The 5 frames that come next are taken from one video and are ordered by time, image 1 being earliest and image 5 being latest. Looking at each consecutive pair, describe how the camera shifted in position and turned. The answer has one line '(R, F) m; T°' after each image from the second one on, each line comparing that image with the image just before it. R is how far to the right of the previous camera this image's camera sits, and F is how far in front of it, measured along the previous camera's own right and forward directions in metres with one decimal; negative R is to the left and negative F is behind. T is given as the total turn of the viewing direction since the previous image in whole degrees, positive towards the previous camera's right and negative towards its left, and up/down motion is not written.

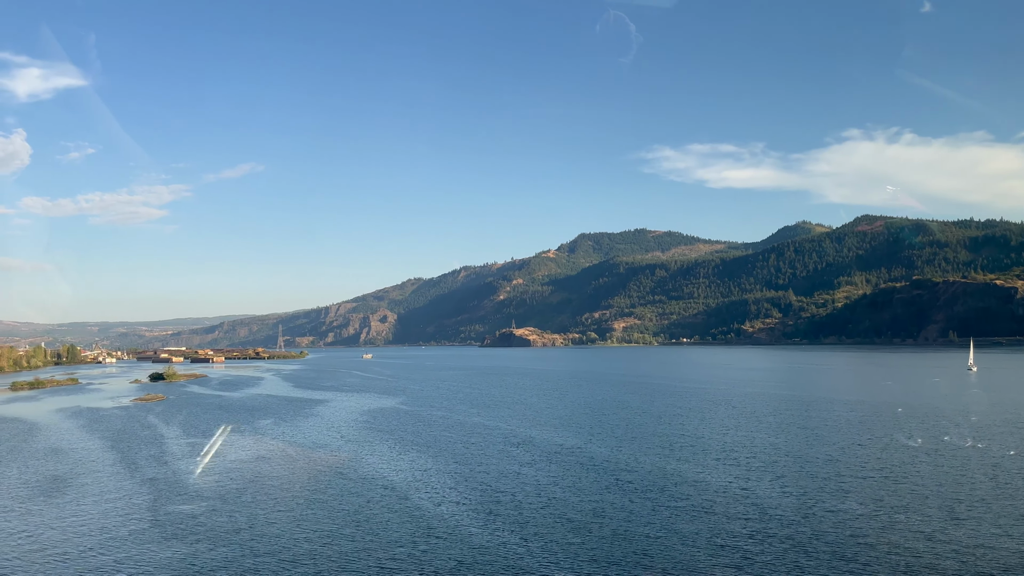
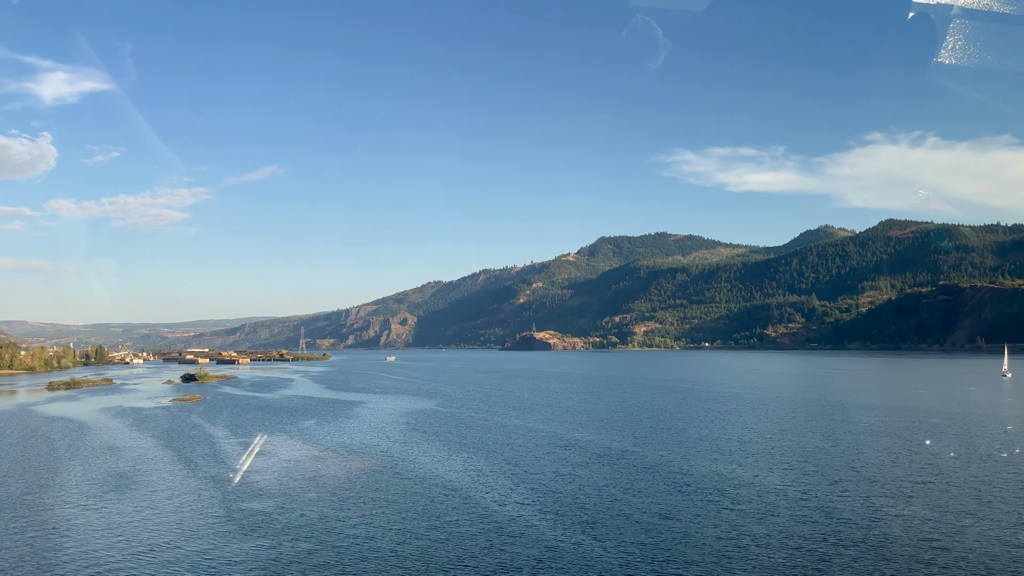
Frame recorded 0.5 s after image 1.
(-1.7, -0.4) m; -1°
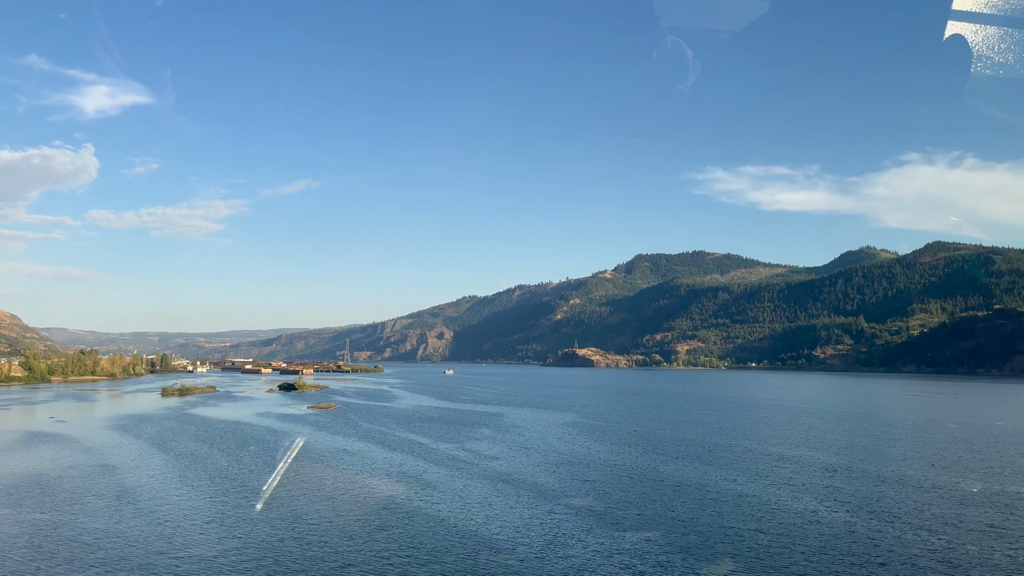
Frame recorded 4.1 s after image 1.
(-12.0, -2.8) m; -2°
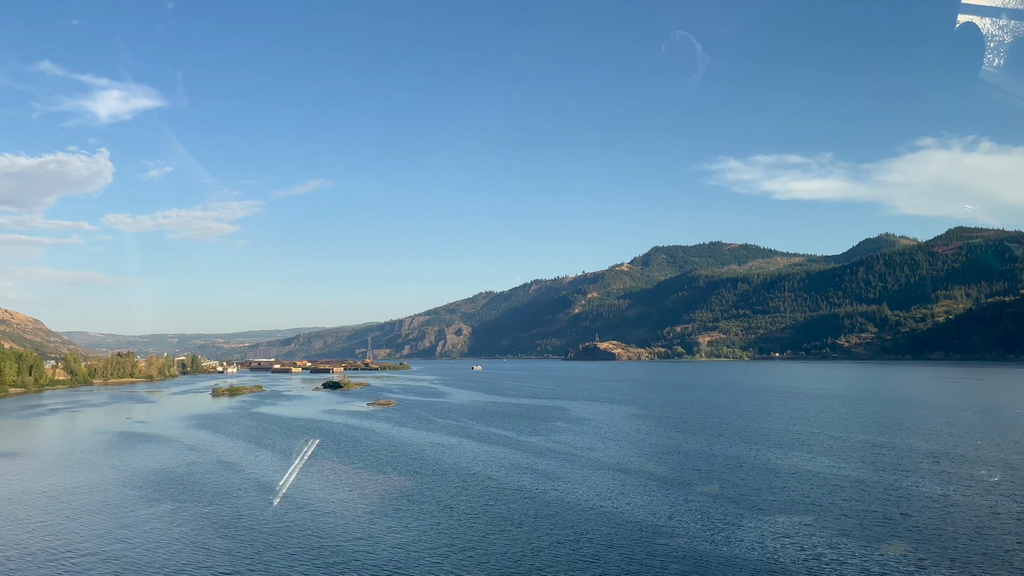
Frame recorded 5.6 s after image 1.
(-5.2, -0.9) m; -1°
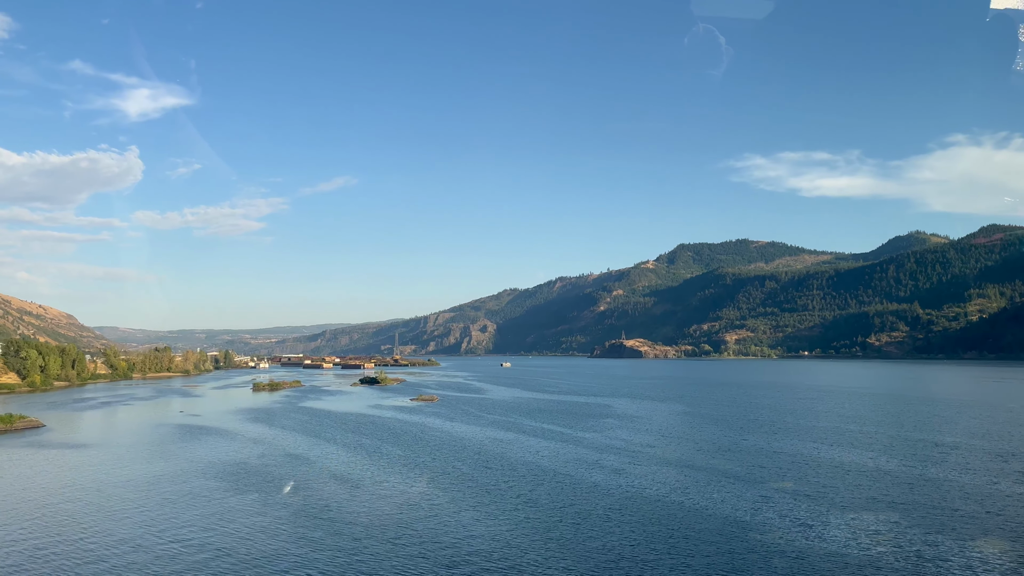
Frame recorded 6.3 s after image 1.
(-2.4, -0.5) m; -2°
